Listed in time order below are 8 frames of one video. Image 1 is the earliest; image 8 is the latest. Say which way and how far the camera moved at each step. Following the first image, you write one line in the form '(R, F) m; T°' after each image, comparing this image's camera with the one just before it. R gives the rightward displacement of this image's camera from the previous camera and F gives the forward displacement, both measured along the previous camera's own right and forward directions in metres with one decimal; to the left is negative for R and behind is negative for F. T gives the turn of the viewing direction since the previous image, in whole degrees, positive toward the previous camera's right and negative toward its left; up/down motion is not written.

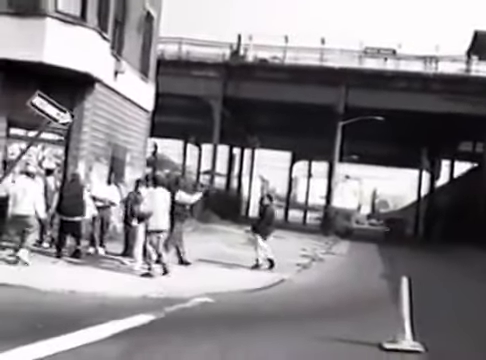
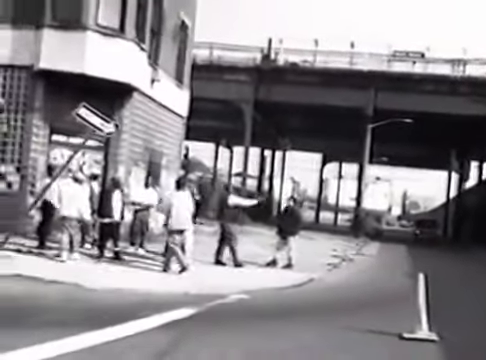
(0.0, -1.0) m; -1°
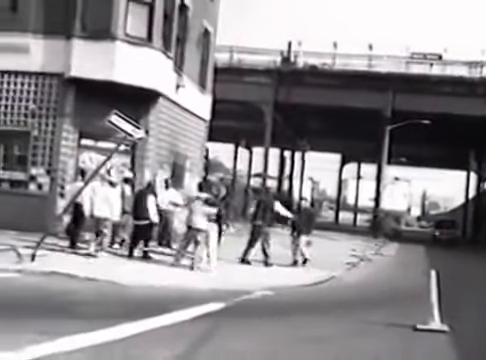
(0.0, -0.8) m; -1°
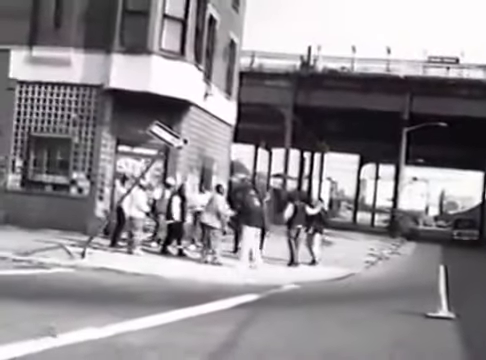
(-0.1, -1.6) m; -1°
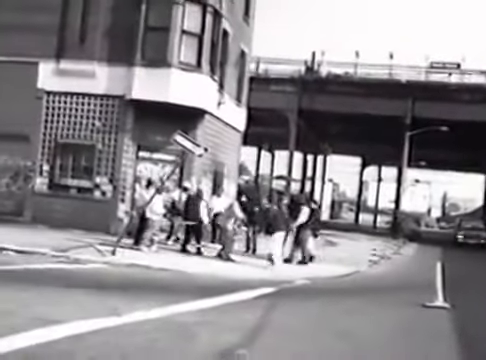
(-0.2, -1.7) m; 0°
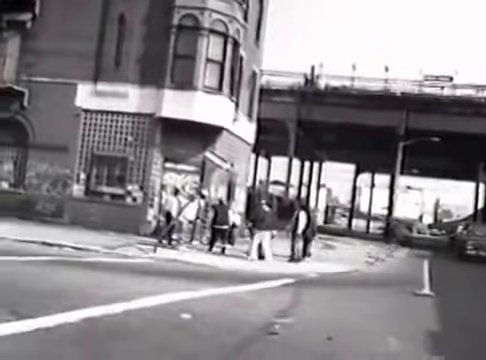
(-0.4, -3.5) m; 0°
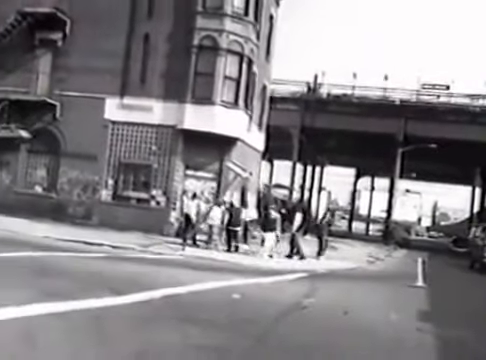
(-0.3, -2.9) m; 0°
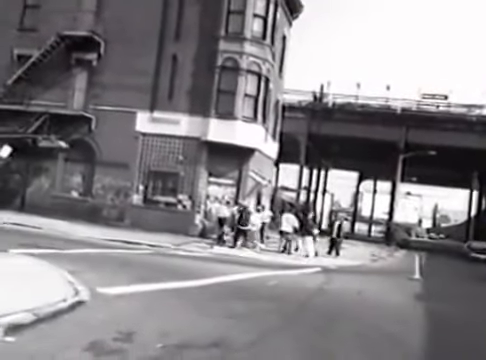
(-0.4, -3.7) m; 0°
